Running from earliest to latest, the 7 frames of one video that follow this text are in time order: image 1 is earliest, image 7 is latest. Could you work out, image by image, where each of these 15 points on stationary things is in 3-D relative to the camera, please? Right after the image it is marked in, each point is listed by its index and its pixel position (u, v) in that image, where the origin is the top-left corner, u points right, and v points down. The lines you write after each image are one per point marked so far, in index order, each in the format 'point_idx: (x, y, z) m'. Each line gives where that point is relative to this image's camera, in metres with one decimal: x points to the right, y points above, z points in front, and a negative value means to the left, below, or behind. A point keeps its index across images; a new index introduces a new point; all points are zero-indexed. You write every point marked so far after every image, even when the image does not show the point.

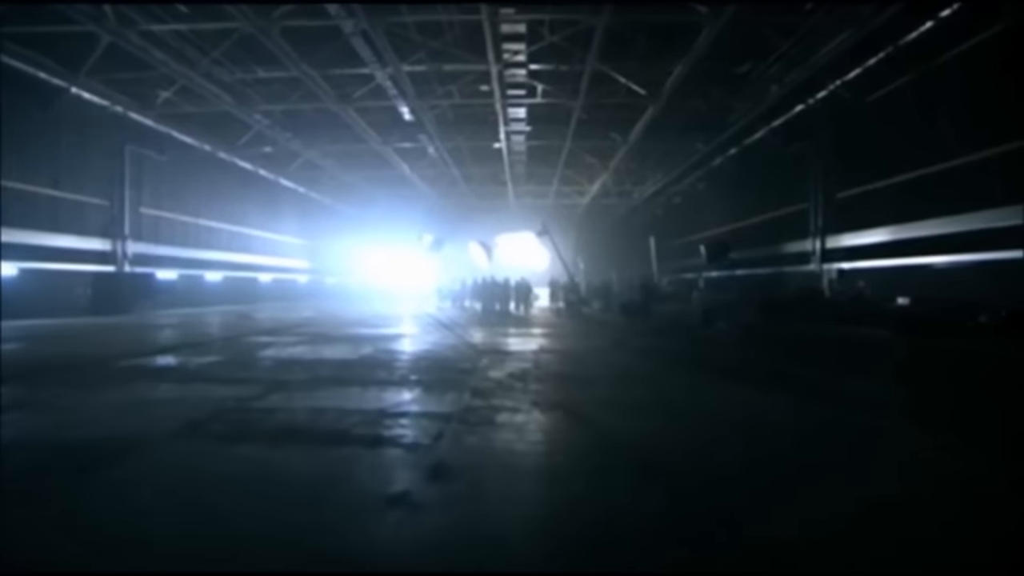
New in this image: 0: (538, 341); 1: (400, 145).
0: (+0.5, -1.2, +14.1) m
1: (-3.1, +4.0, +18.8) m
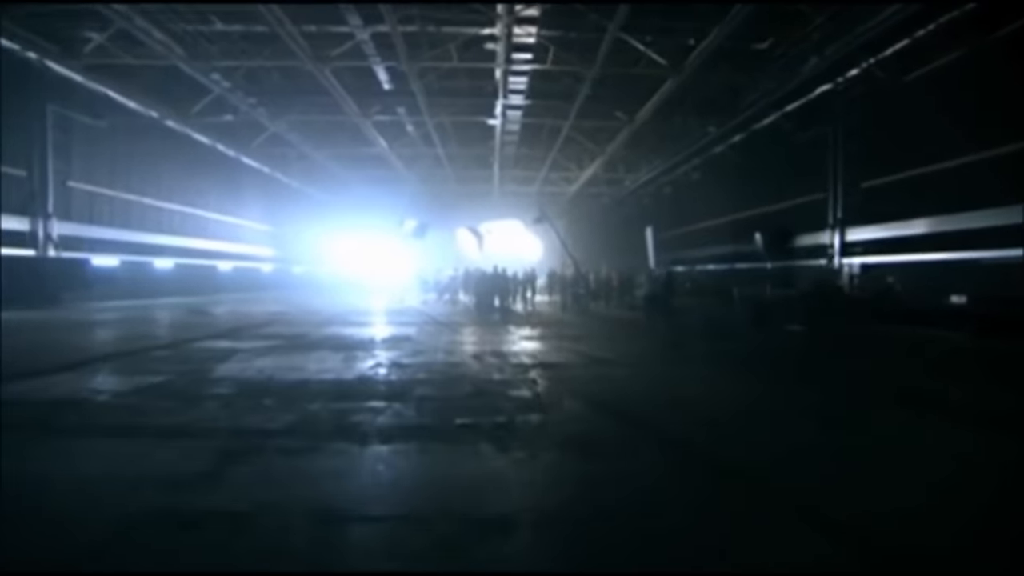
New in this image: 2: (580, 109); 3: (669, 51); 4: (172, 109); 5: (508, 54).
0: (+0.5, -1.0, +12.3) m
1: (-3.3, +4.2, +16.9) m
2: (+1.7, +4.2, +16.3) m
3: (+3.0, +4.4, +12.9) m
4: (-7.7, +4.0, +15.5) m
5: (0.0, +4.3, +12.6) m
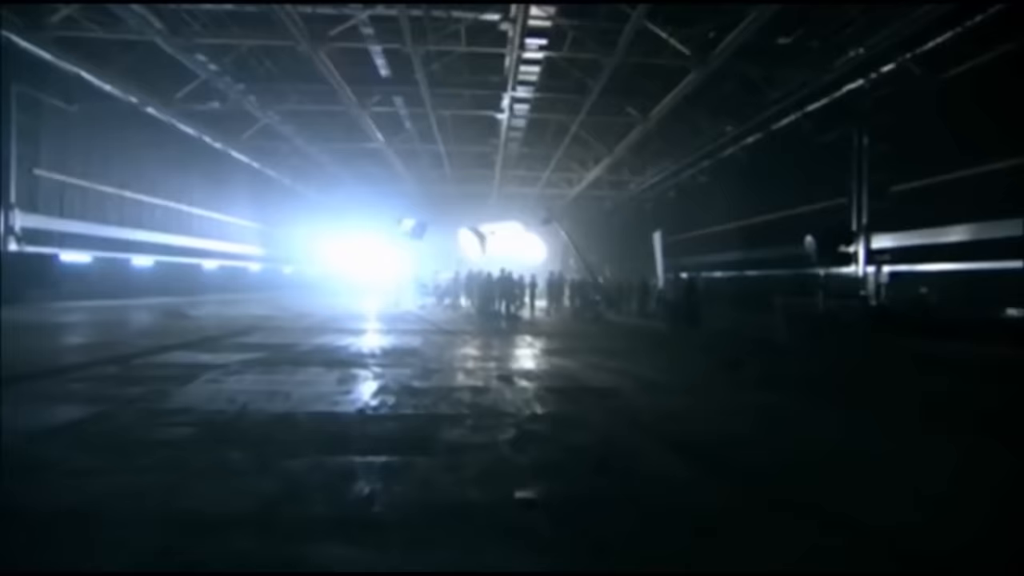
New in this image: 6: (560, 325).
0: (+0.7, -1.1, +11.3) m
1: (-3.2, +4.1, +15.9) m
2: (+1.8, +4.1, +15.3) m
3: (+3.2, +4.3, +12.0) m
4: (-7.5, +4.0, +14.4) m
5: (+0.2, +4.2, +11.6) m
6: (+1.3, -1.0, +16.6) m
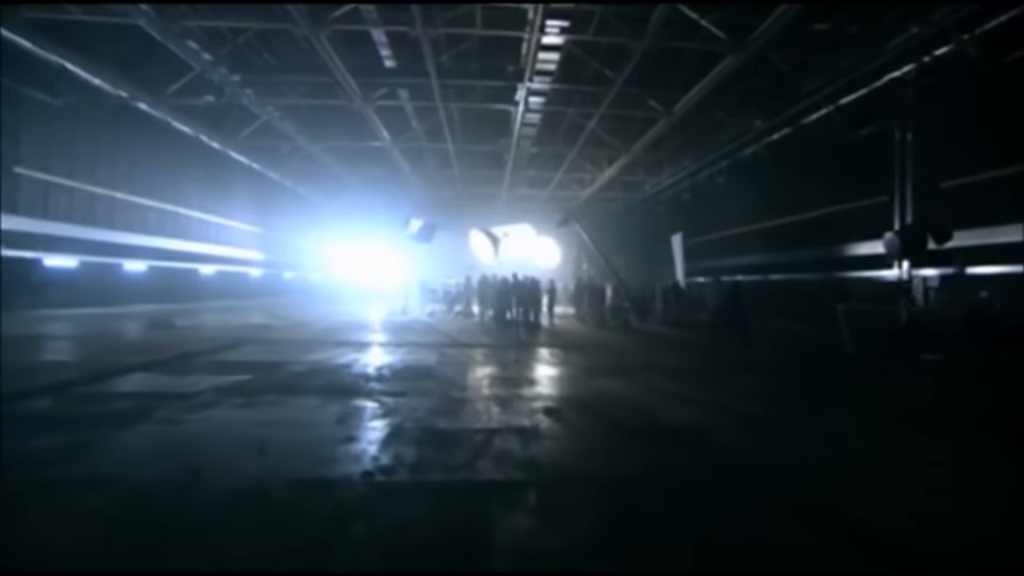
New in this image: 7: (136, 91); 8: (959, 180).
0: (+1.0, -1.2, +10.4) m
1: (-2.8, +4.0, +14.9) m
2: (+2.1, +4.0, +14.4) m
3: (+3.4, +4.2, +11.0) m
4: (-7.2, +3.9, +13.5) m
5: (+0.4, +4.1, +10.7) m
6: (+1.6, -1.1, +15.6) m
7: (-7.3, +3.8, +13.2) m
8: (+7.9, +1.9, +12.1) m
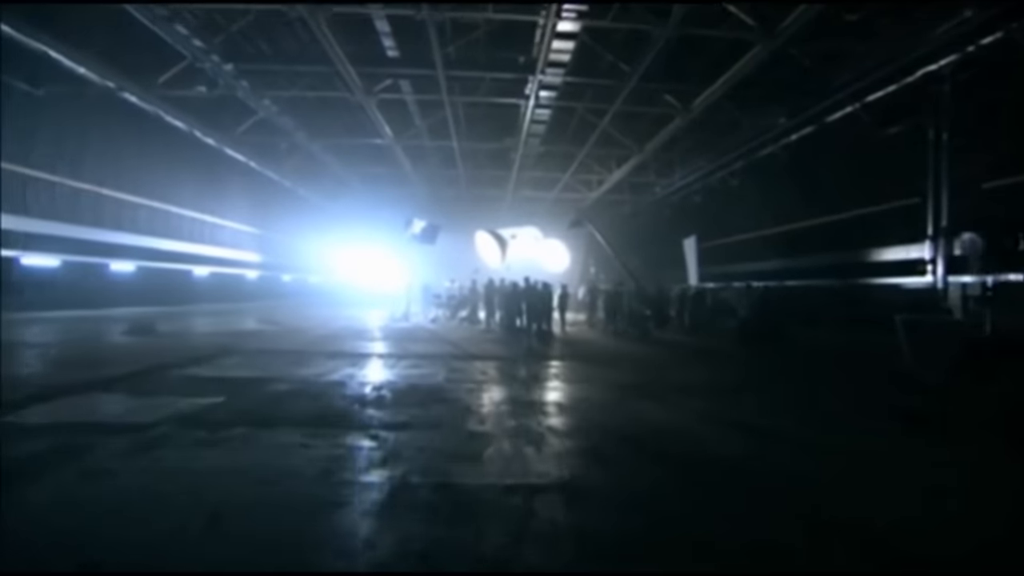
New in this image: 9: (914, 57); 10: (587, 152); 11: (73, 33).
0: (+1.1, -1.3, +9.6) m
1: (-2.7, +3.9, +14.2) m
2: (+2.3, +3.9, +13.6) m
3: (+3.6, +4.1, +10.2) m
4: (-7.1, +3.9, +12.8) m
5: (+0.6, +4.0, +9.9) m
6: (+1.8, -1.2, +14.9) m
7: (-7.1, +3.8, +12.5) m
8: (+8.1, +1.8, +11.3) m
9: (+6.7, +3.8, +11.5) m
10: (+2.1, +3.9, +19.7) m
11: (-7.1, +4.1, +11.2) m
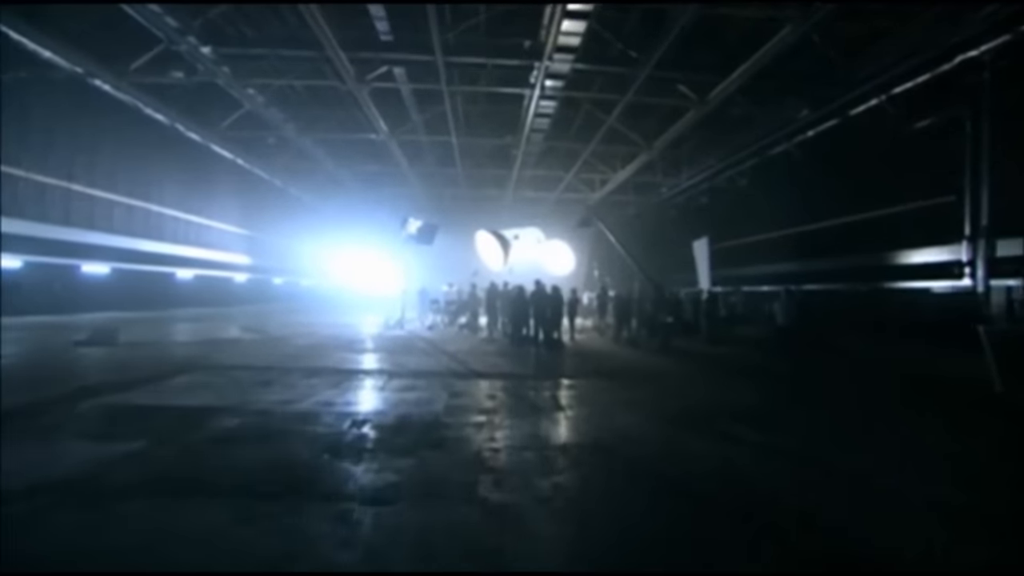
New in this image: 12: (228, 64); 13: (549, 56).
0: (+1.2, -1.4, +8.6) m
1: (-2.6, +3.8, +13.2) m
2: (+2.4, +3.8, +12.7) m
3: (+3.7, +4.0, +9.3) m
4: (-7.0, +3.8, +11.8) m
5: (+0.7, +4.0, +9.0) m
6: (+1.8, -1.3, +13.9) m
7: (-7.0, +3.7, +11.5) m
8: (+8.2, +1.7, +10.4) m
9: (+6.8, +3.8, +10.6) m
10: (+2.2, +3.8, +18.8) m
11: (-7.1, +4.1, +10.2) m
12: (-4.9, +3.9, +11.9) m
13: (+0.6, +3.8, +11.3) m
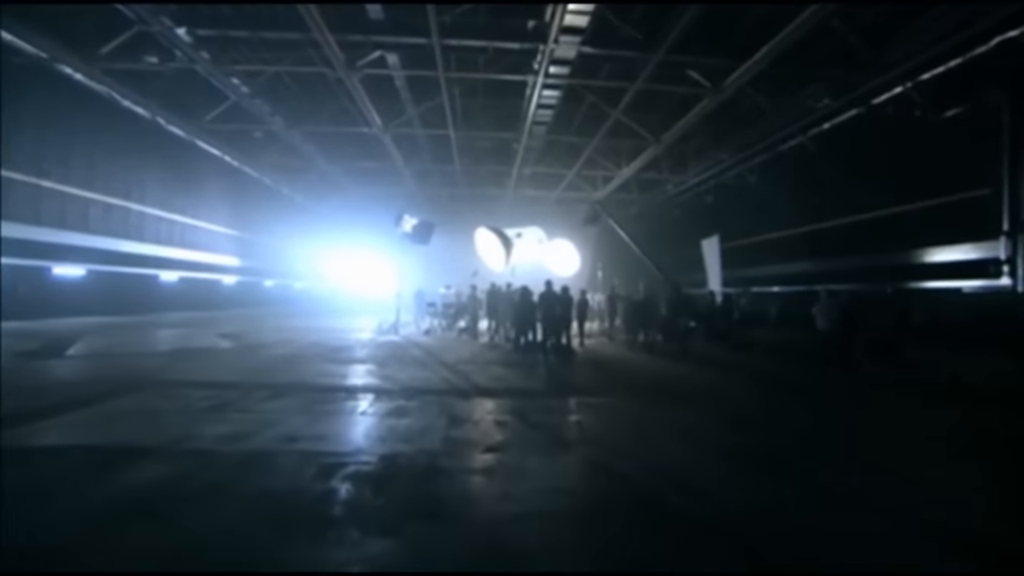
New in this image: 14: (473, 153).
0: (+1.2, -1.4, +7.8) m
1: (-2.6, +3.8, +12.4) m
2: (+2.4, +3.8, +11.9) m
3: (+3.7, +4.0, +8.5) m
4: (-7.0, +3.7, +10.9) m
5: (+0.7, +4.0, +8.1) m
6: (+1.9, -1.3, +13.0) m
7: (-7.0, +3.6, +10.6) m
8: (+8.2, +1.7, +9.6) m
9: (+6.8, +3.8, +9.8) m
10: (+2.2, +3.8, +17.9) m
11: (-7.0, +4.0, +9.4) m
12: (-4.9, +3.8, +11.0) m
13: (+0.6, +3.8, +10.5) m
14: (-1.1, +3.8, +19.5) m
